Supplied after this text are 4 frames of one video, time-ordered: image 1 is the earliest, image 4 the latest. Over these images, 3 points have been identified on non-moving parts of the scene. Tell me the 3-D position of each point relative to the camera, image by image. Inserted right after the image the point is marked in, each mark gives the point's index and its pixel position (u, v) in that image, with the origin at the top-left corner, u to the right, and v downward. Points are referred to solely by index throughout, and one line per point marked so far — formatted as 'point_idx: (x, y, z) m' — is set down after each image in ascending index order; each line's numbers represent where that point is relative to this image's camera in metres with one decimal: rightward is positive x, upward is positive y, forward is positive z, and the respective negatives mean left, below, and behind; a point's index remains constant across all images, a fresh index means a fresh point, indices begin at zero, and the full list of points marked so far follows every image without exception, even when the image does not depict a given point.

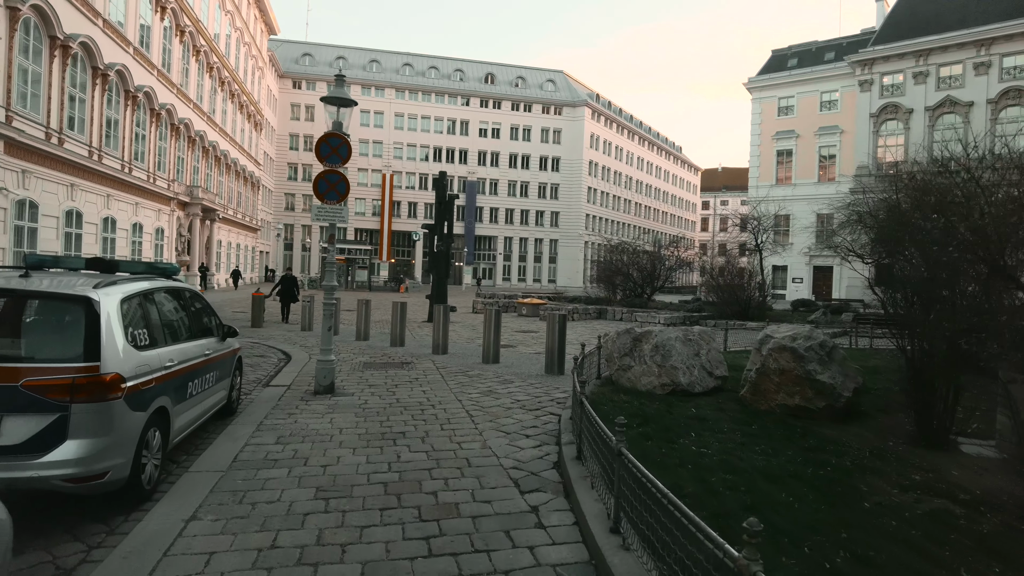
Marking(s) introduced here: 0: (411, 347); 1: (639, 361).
0: (-2.1, -1.2, +13.5) m
1: (+1.7, -1.0, +8.3) m
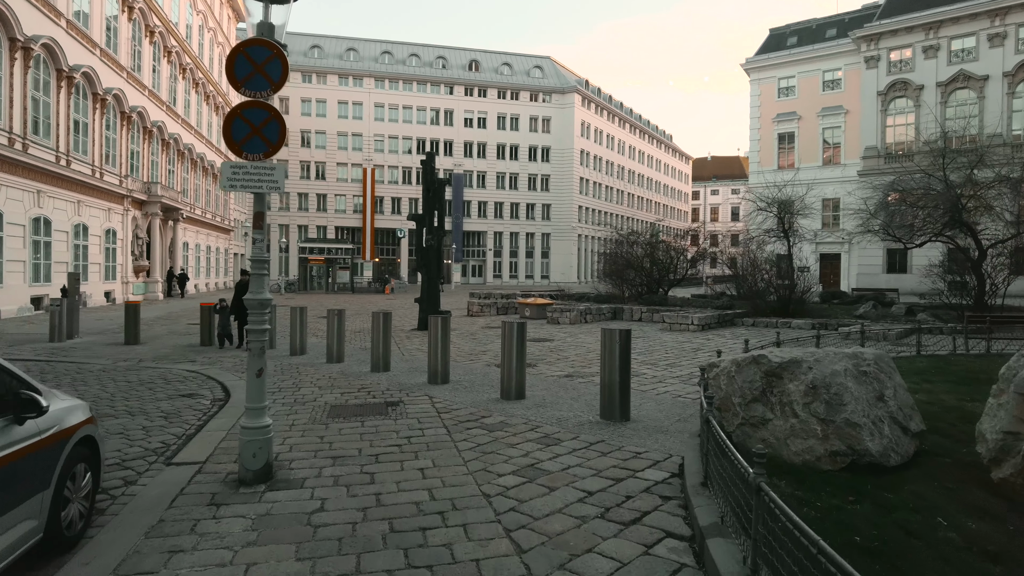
0: (-1.8, -1.3, +10.1) m
1: (+2.1, -1.0, +5.0) m
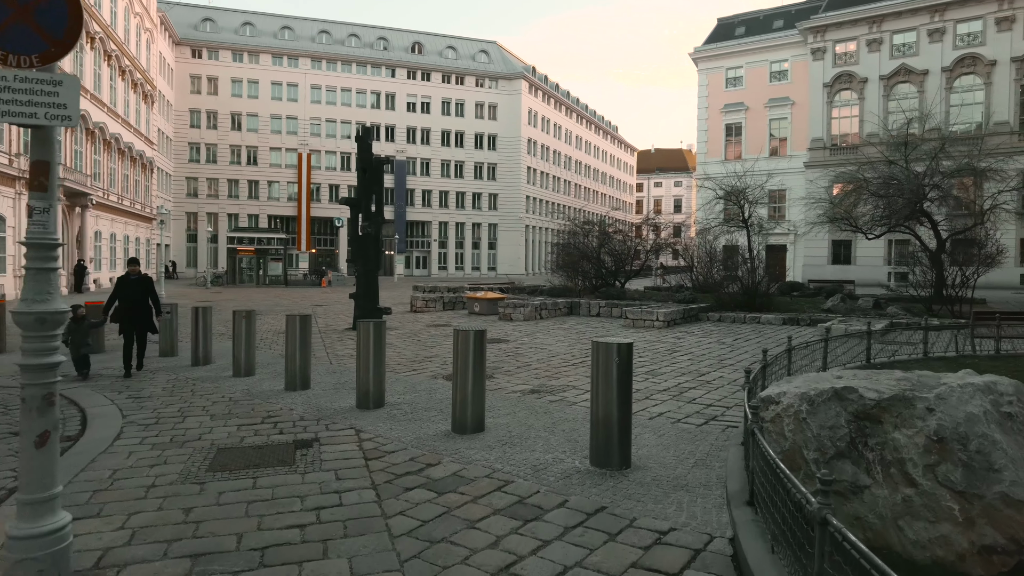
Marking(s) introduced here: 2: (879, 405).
0: (-2.4, -1.3, +8.1) m
1: (+1.9, -1.0, +3.3) m
2: (+2.0, -0.6, +3.5) m
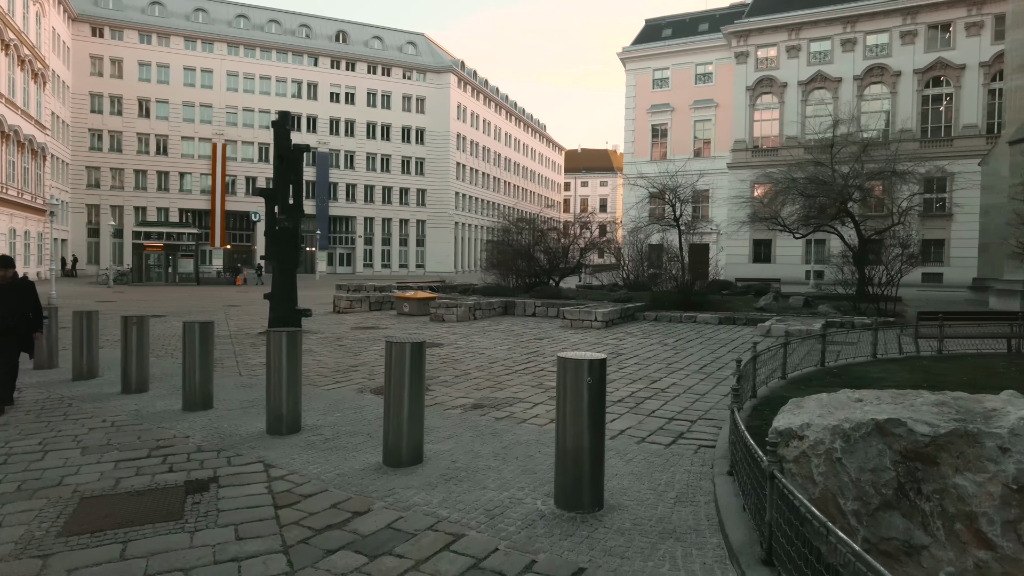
0: (-3.0, -1.3, +6.8) m
1: (+1.8, -1.0, +2.6) m
2: (+1.8, -0.7, +2.8) m
